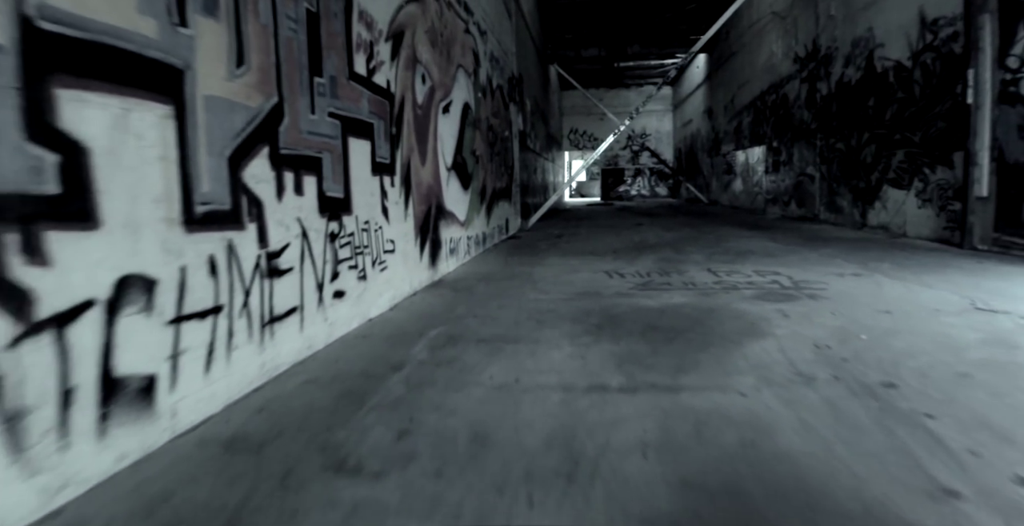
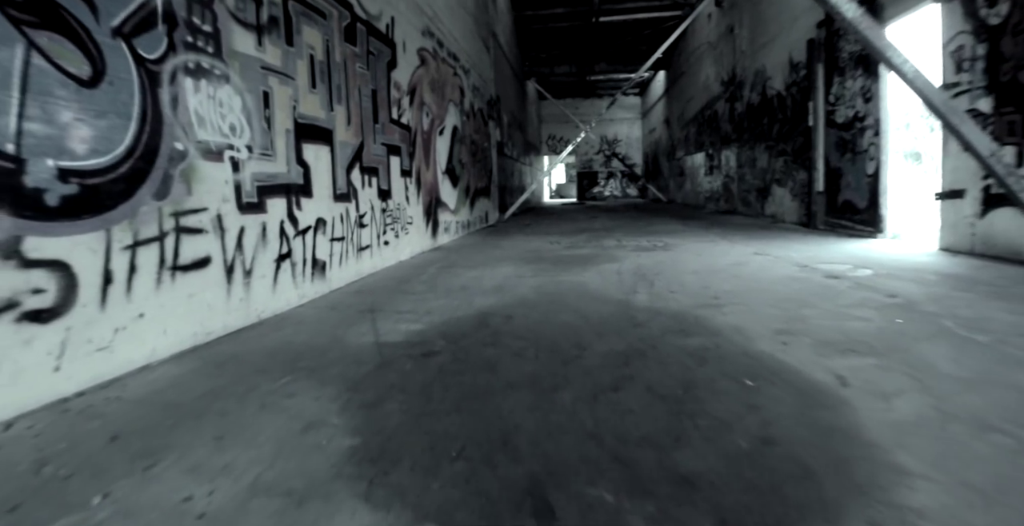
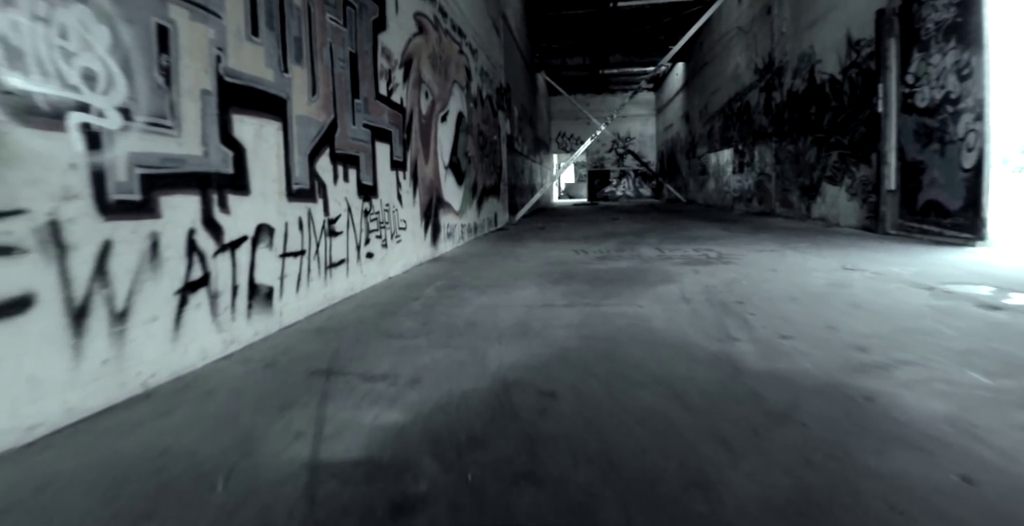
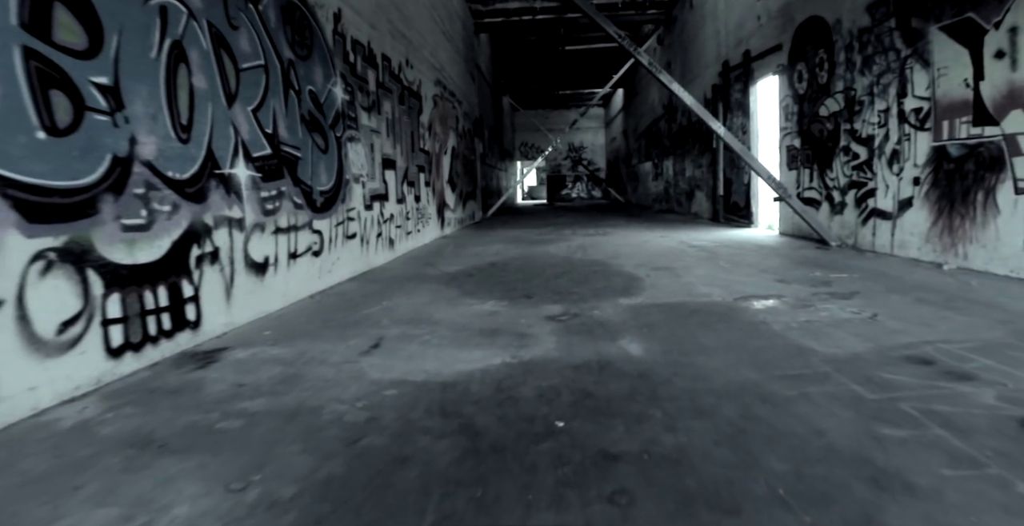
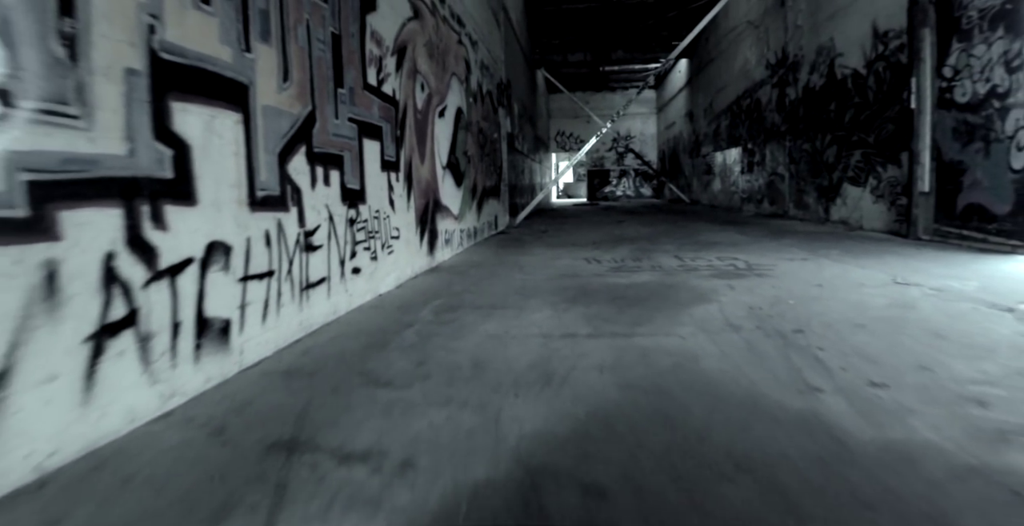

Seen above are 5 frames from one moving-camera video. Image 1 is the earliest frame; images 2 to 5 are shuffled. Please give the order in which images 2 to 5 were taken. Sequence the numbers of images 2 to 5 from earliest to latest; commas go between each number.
5, 3, 2, 4
